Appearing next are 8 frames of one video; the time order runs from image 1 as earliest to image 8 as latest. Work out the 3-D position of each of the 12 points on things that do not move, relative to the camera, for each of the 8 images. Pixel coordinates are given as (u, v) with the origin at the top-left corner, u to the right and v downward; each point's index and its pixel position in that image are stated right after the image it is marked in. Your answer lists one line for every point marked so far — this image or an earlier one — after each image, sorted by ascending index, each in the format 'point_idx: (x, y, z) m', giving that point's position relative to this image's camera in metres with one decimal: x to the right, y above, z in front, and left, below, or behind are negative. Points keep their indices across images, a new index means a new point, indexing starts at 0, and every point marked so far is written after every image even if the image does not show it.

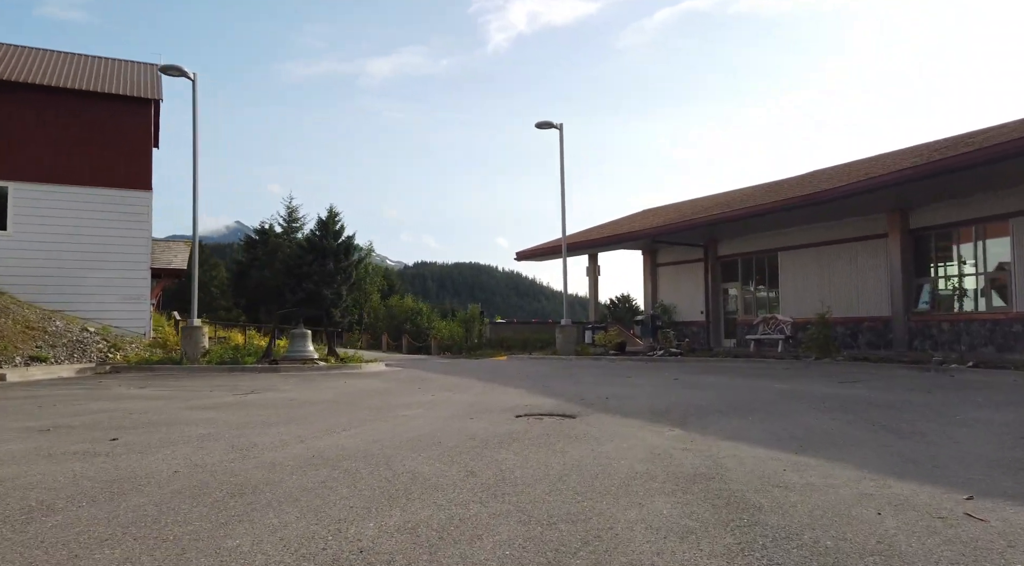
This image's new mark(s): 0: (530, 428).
0: (+0.2, -1.6, +7.8) m
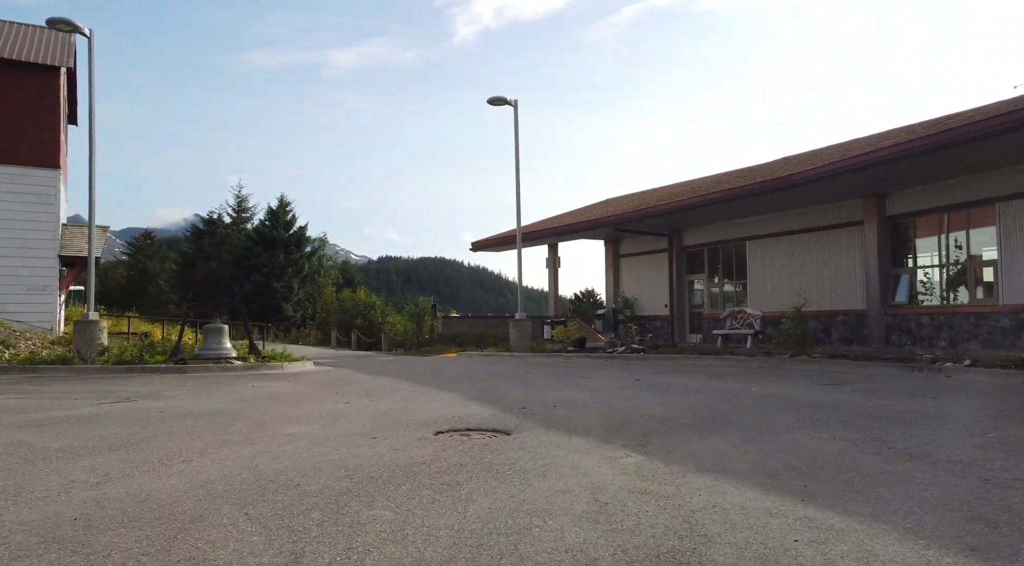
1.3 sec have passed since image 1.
0: (-0.6, -1.4, +5.9) m
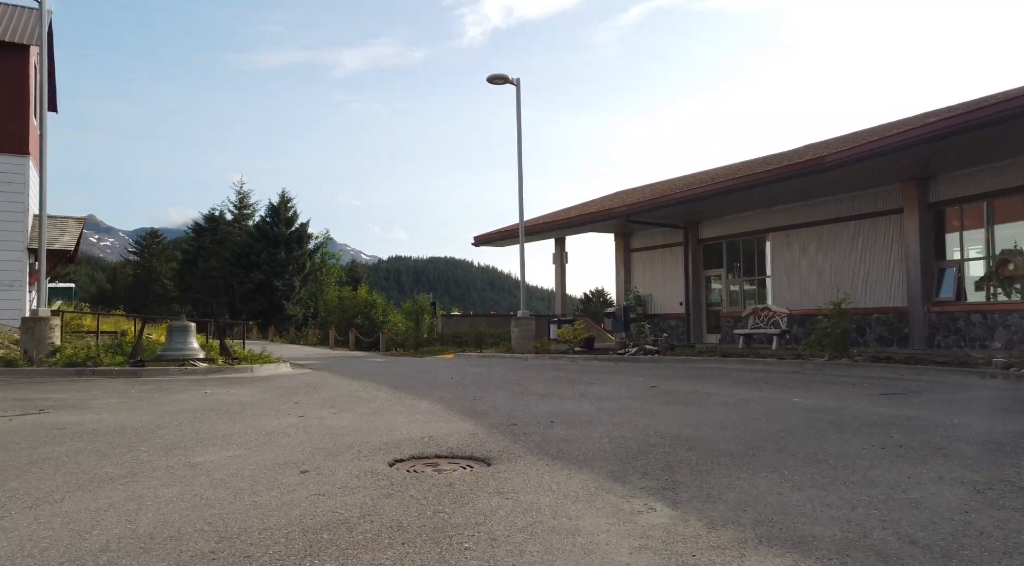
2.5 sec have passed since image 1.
0: (-0.7, -1.2, +4.1) m
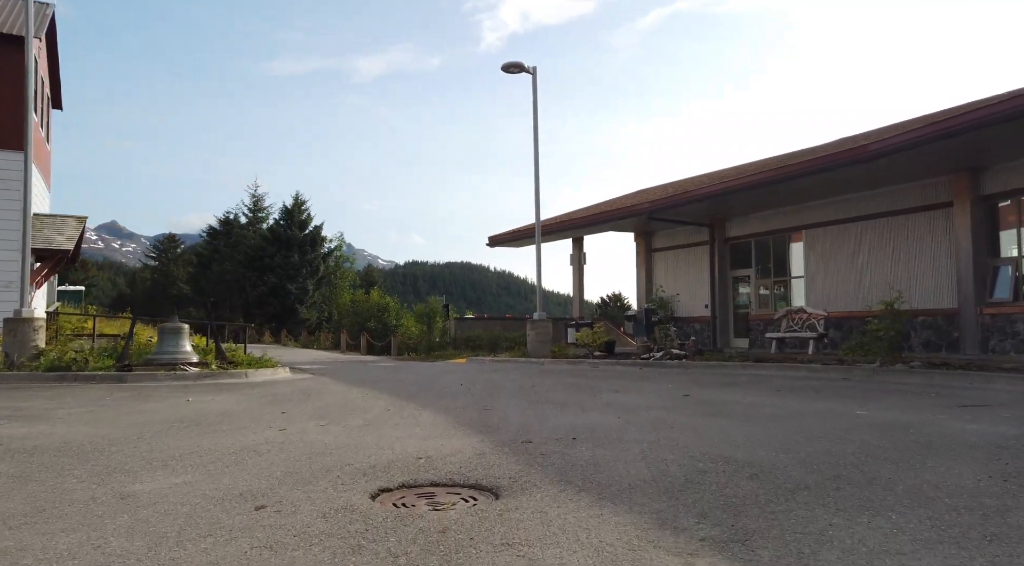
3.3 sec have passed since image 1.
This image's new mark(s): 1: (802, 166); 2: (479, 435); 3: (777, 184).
0: (-0.7, -1.1, +3.0) m
1: (+6.5, +2.6, +16.5) m
2: (-0.3, -1.4, +6.5) m
3: (+6.4, +2.4, +18.0) m
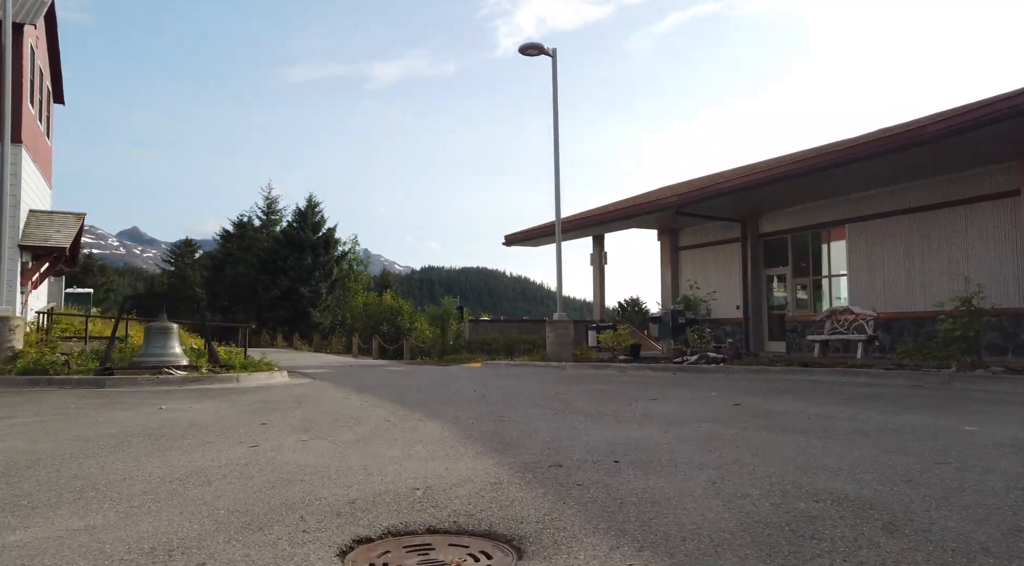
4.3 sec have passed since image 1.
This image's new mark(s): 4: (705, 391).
0: (-0.6, -1.0, +1.7) m
1: (+6.9, +2.7, +15.1) m
2: (-0.1, -1.2, +5.2) m
3: (+6.9, +2.5, +16.5) m
4: (+2.5, -1.4, +9.6) m
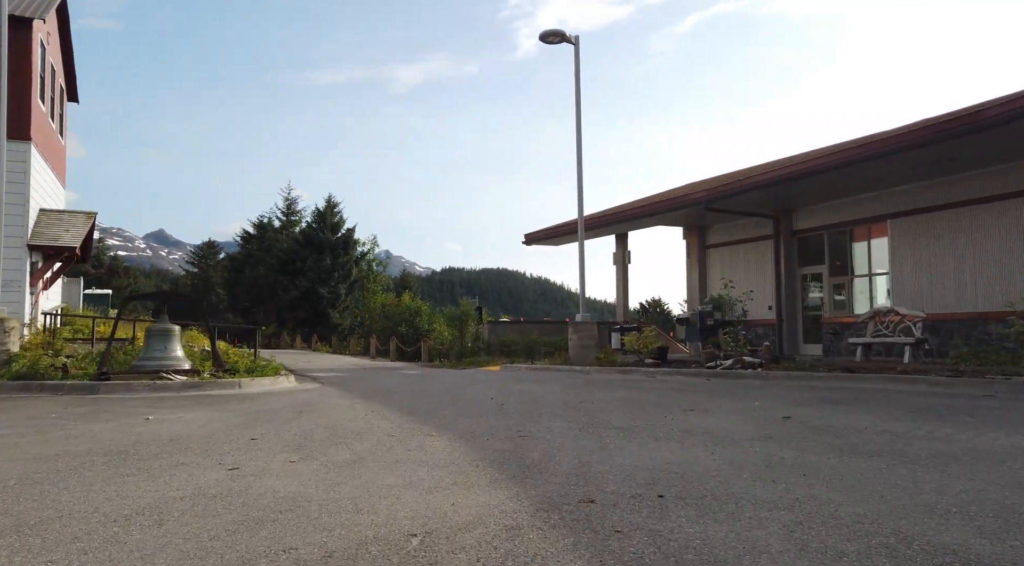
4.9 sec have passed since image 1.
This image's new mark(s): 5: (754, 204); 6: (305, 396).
0: (-0.6, -0.9, +0.8) m
1: (+7.3, +2.7, +14.0) m
2: (0.0, -1.2, +4.3) m
3: (+7.3, +2.5, +15.5) m
4: (+2.8, -1.4, +8.7) m
5: (+6.5, +2.1, +19.5) m
6: (-2.9, -1.6, +10.1) m
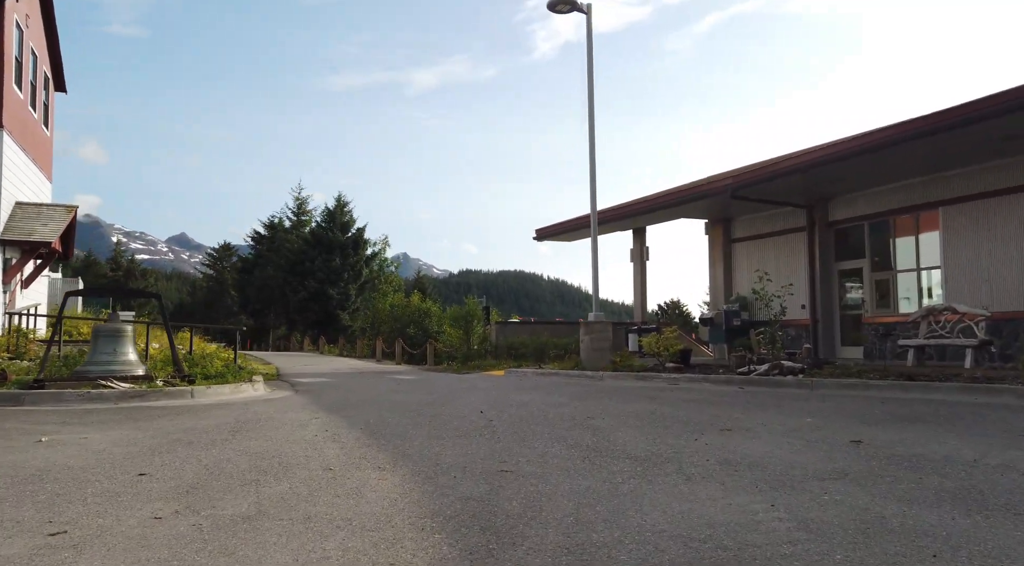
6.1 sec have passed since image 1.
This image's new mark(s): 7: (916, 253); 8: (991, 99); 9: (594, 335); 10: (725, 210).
0: (-0.8, -0.8, -0.8) m
1: (+7.3, +2.8, +12.2) m
2: (-0.2, -1.1, +2.7) m
3: (+7.4, +2.6, +13.7) m
4: (+2.7, -1.3, +6.9) m
5: (+6.6, +2.2, +17.7) m
6: (-2.9, -1.5, +8.5) m
7: (+8.9, +0.7, +16.2) m
8: (+7.6, +2.9, +11.5) m
9: (+1.7, -1.1, +15.4) m
10: (+5.8, +2.0, +19.9) m
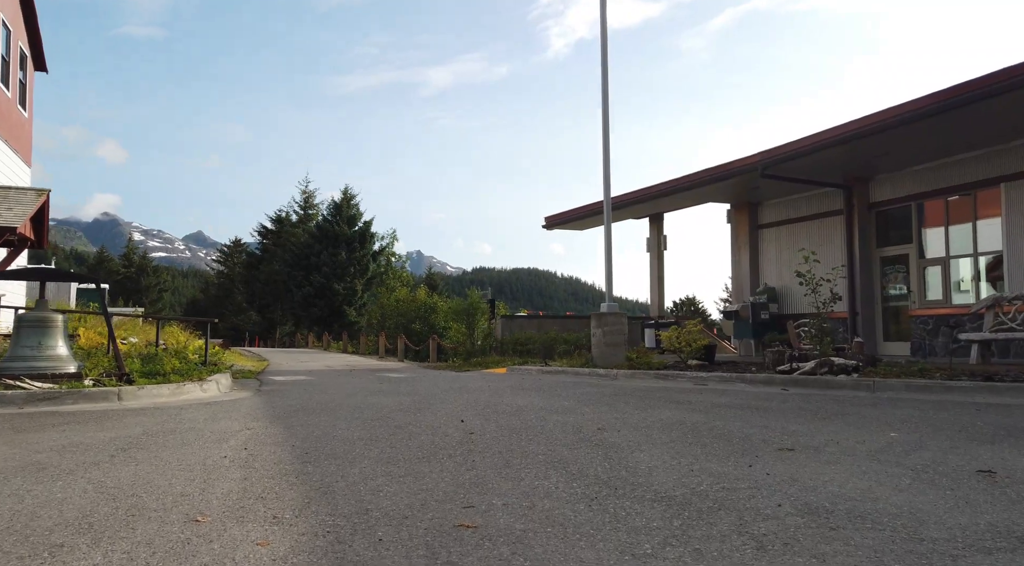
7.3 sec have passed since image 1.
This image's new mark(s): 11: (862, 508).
0: (-1.1, -0.6, -2.5) m
1: (+7.3, +3.1, +10.4) m
2: (-0.4, -0.9, +1.0) m
3: (+7.4, +2.8, +11.8) m
4: (+2.6, -1.1, +5.2) m
5: (+6.7, +2.5, +15.9) m
6: (-3.0, -1.2, +6.9) m
7: (+9.0, +0.9, +14.3) m
8: (+7.6, +3.2, +9.6) m
9: (+1.8, -0.9, +13.7) m
10: (+5.9, +2.2, +18.1) m
11: (+1.5, -1.0, +3.2) m
